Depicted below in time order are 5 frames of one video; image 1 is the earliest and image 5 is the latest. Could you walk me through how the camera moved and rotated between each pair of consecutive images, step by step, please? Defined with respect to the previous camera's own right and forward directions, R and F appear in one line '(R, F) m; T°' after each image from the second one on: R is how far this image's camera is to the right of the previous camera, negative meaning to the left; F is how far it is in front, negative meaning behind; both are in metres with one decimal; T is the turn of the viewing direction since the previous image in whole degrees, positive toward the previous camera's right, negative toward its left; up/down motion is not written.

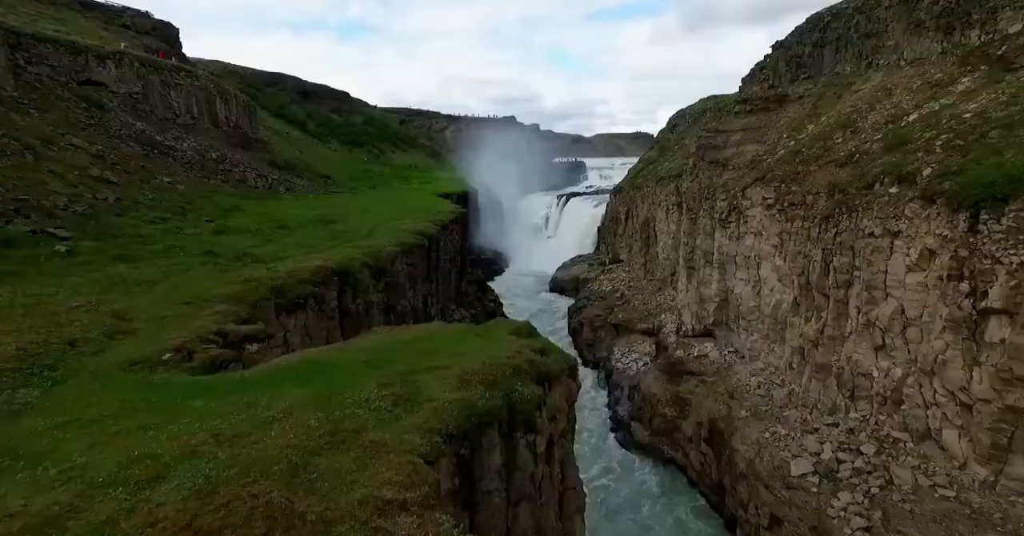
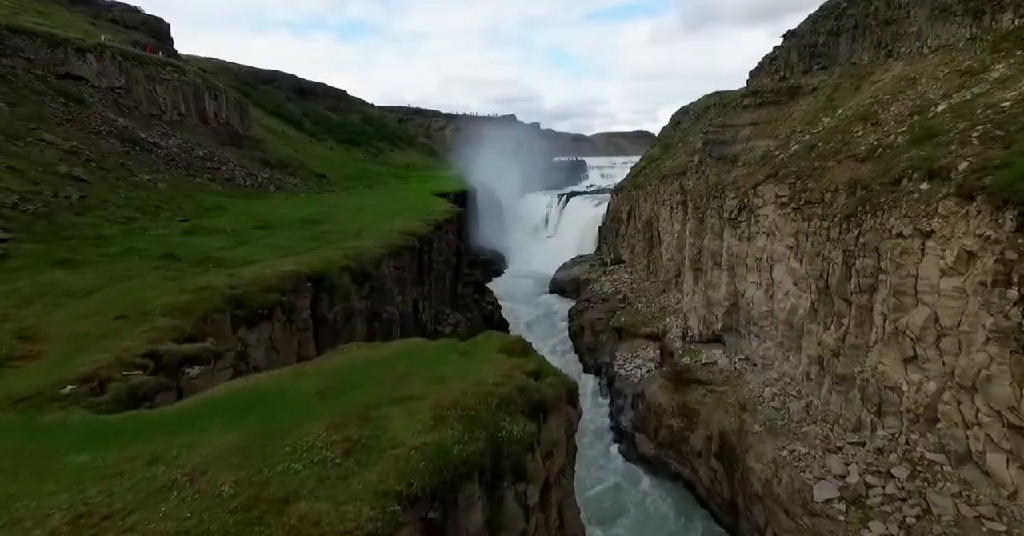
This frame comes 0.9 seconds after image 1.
(+0.1, +1.1) m; 0°
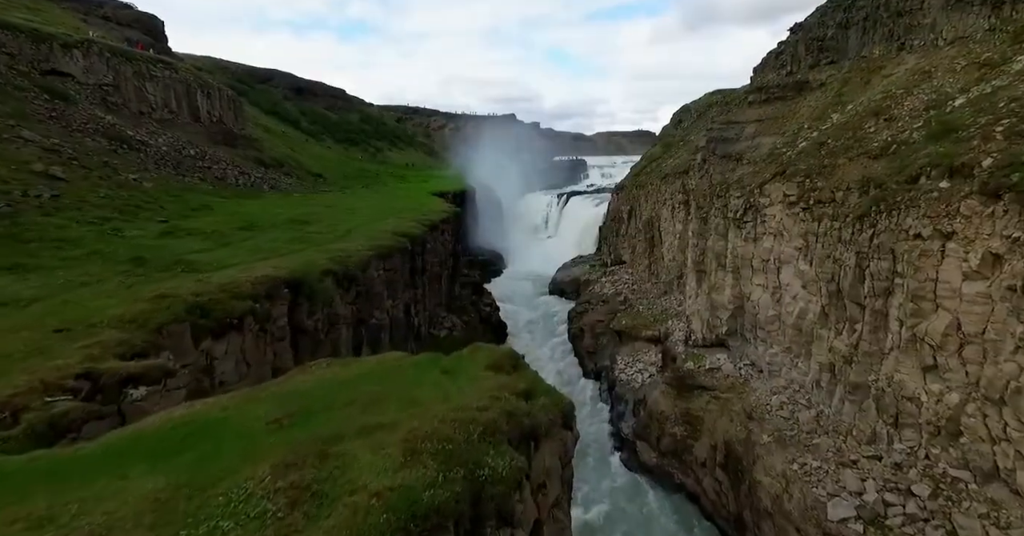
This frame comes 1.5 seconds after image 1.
(+0.1, +0.7) m; 0°
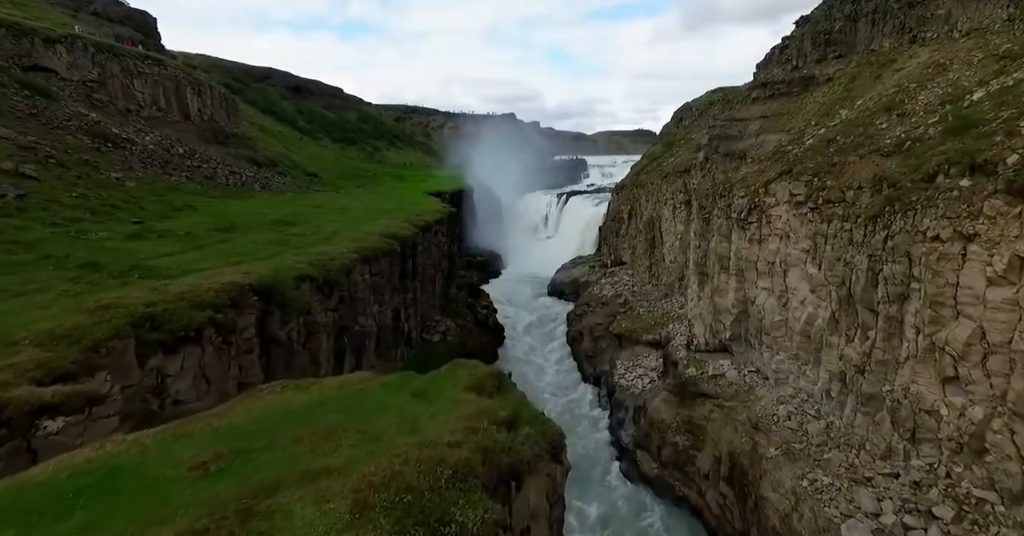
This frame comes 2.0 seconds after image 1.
(+0.2, +0.7) m; 0°
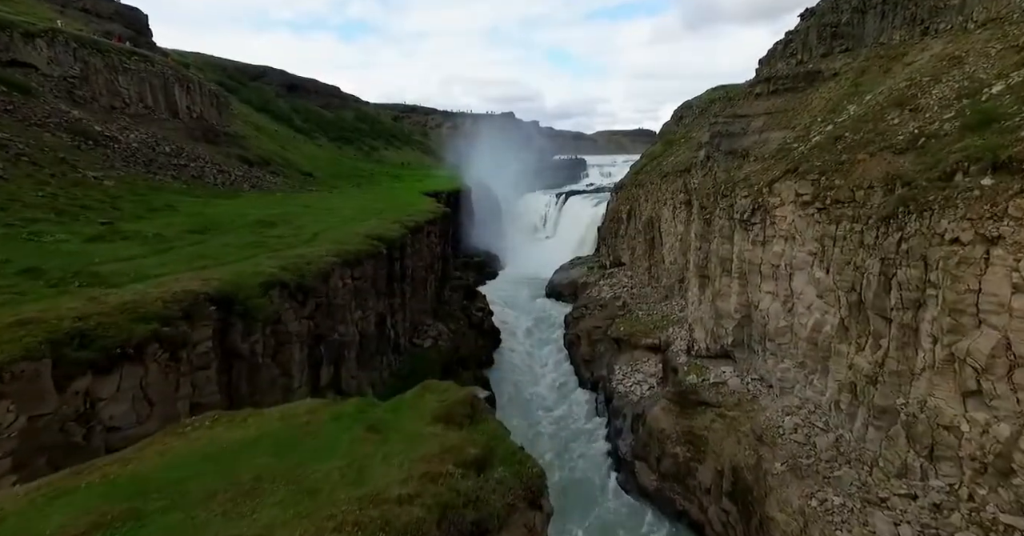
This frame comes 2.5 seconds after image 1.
(+0.2, +0.7) m; 0°
